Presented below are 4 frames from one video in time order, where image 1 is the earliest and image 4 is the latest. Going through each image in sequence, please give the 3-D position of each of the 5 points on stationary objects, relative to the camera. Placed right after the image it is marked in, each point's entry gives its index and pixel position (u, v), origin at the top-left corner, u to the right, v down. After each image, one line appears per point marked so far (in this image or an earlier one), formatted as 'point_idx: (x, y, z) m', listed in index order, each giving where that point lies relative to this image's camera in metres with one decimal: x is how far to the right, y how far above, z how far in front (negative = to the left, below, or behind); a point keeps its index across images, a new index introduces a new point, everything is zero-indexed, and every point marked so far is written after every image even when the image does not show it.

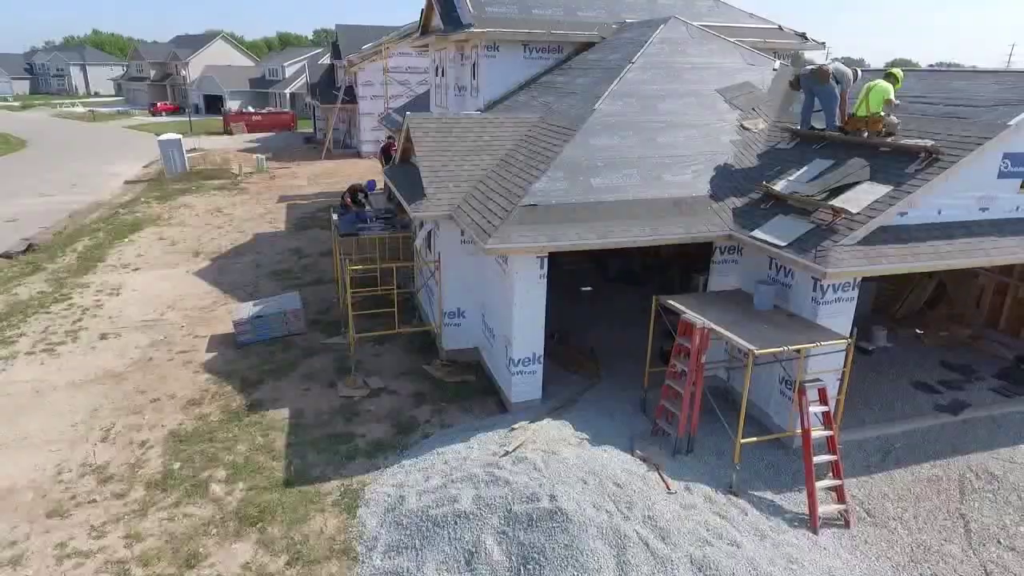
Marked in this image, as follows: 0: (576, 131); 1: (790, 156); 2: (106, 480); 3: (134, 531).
0: (+1.1, +2.6, +10.5) m
1: (+4.5, +2.1, +10.1) m
2: (-5.7, -2.8, +8.8) m
3: (-4.7, -3.2, +7.8) m
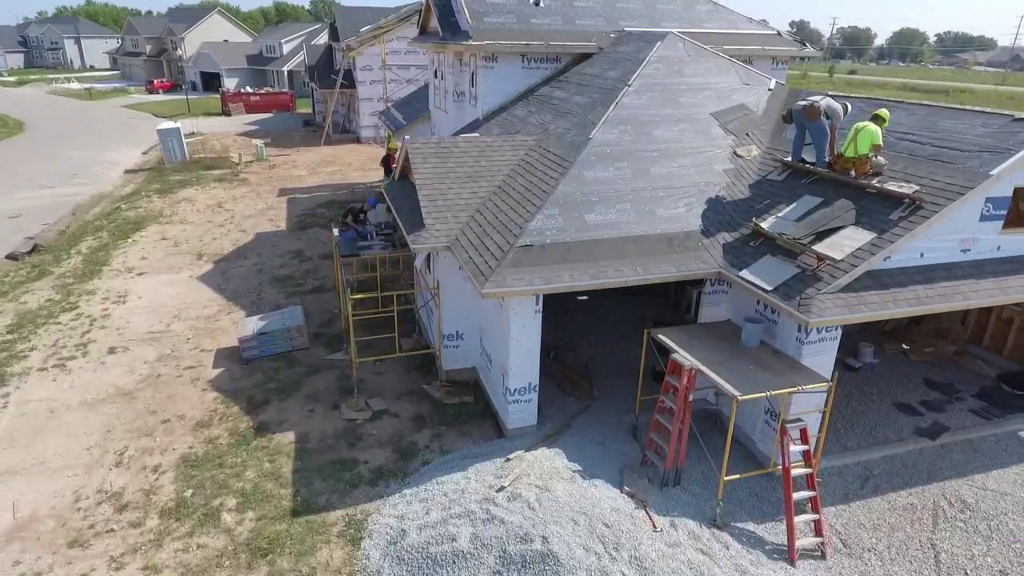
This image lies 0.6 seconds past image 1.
0: (+1.0, +2.1, +10.7) m
1: (+4.4, +1.6, +10.3) m
2: (-5.7, -3.4, +9.2) m
3: (-4.7, -3.8, +8.3) m
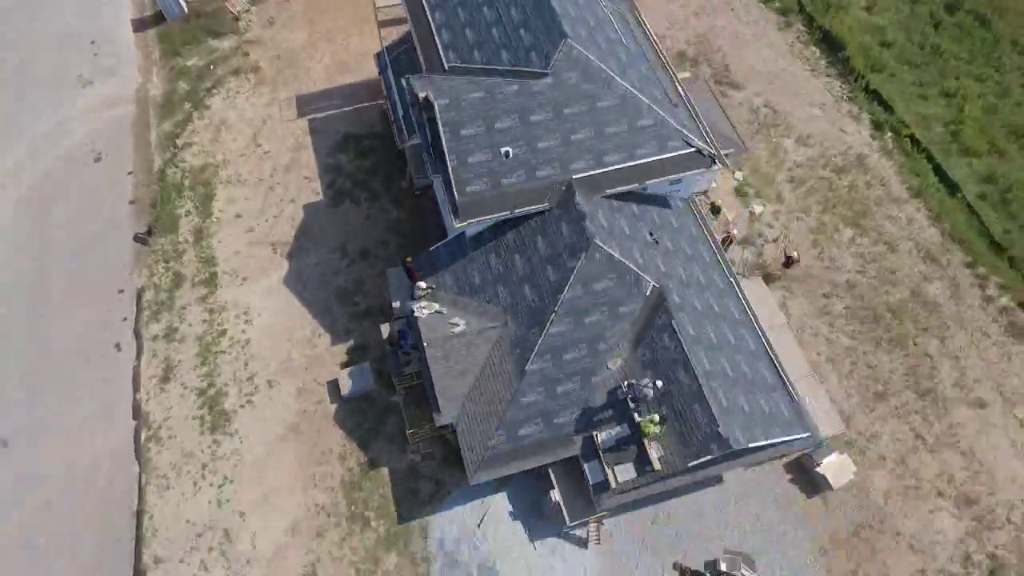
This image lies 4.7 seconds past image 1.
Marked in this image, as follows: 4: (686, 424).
0: (+0.1, -3.3, +20.5) m
1: (+3.5, -4.0, +20.6) m
2: (-6.7, -8.4, +23.0) m
3: (-5.7, -9.3, +22.5) m
4: (+5.5, -4.2, +19.6) m
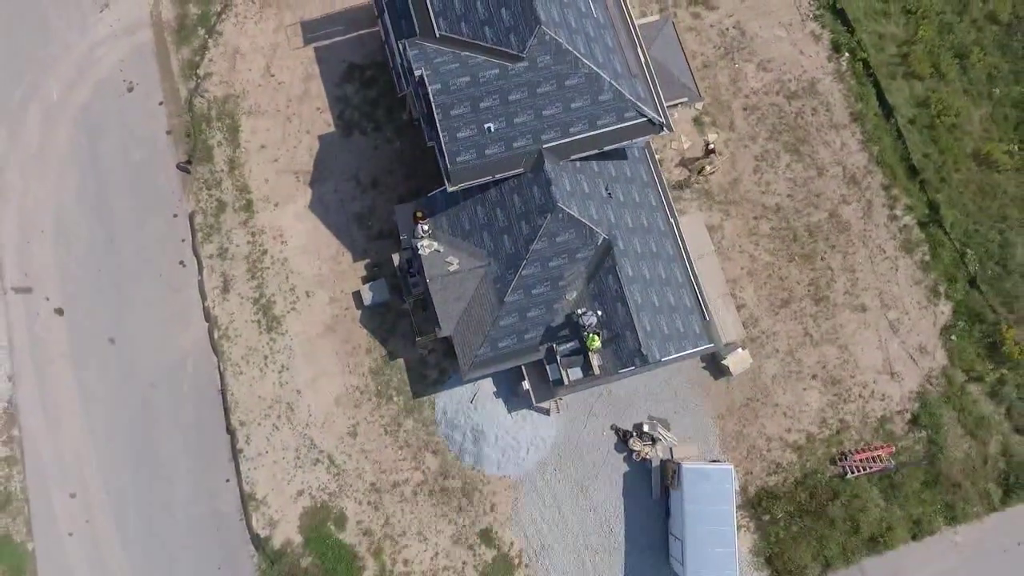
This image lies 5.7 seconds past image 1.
0: (-0.7, -1.2, +27.6) m
1: (+2.7, -1.8, +27.9) m
2: (-7.6, -5.3, +31.5) m
3: (-6.6, -6.3, +31.3) m
4: (+4.7, -2.4, +27.0) m
